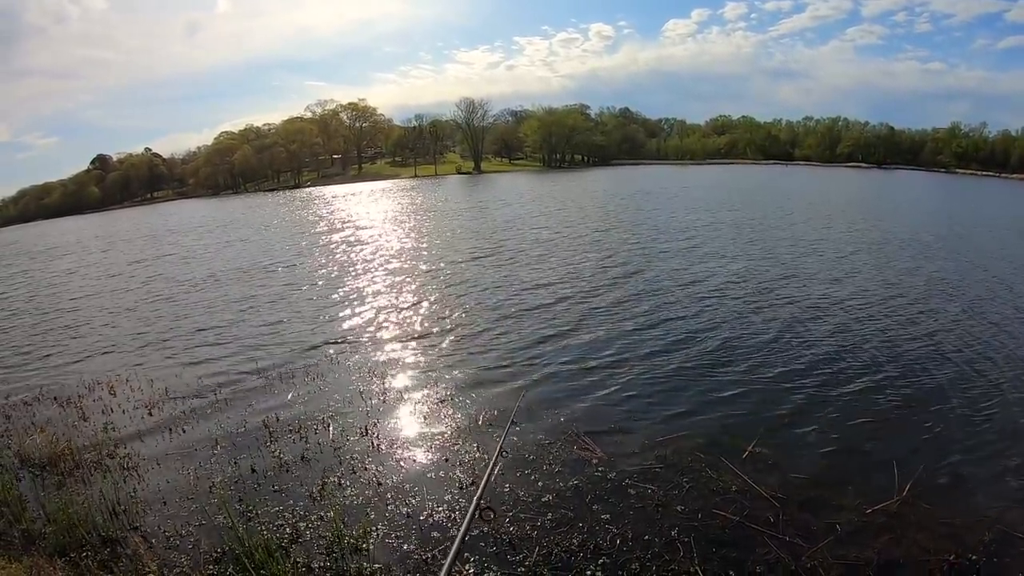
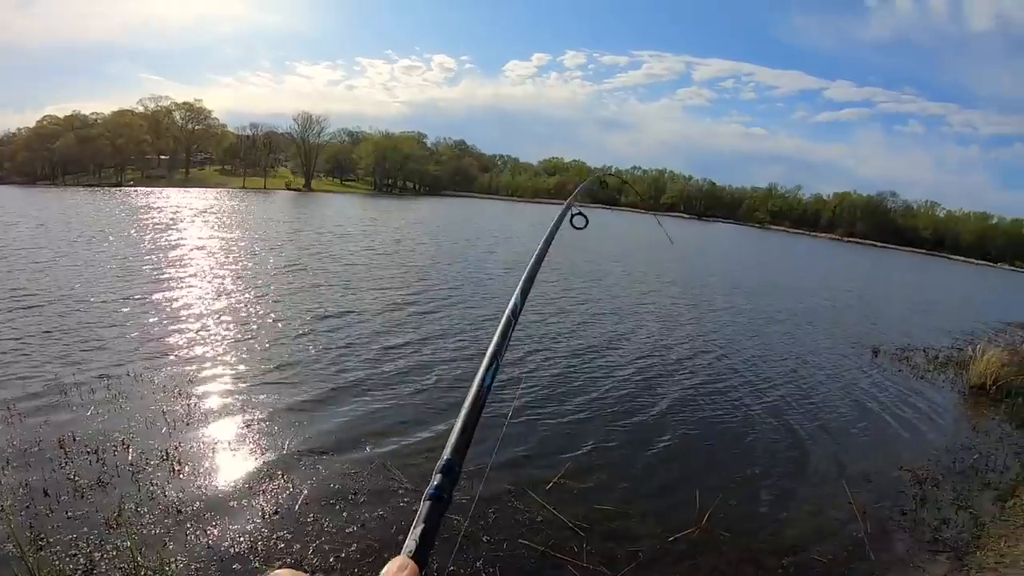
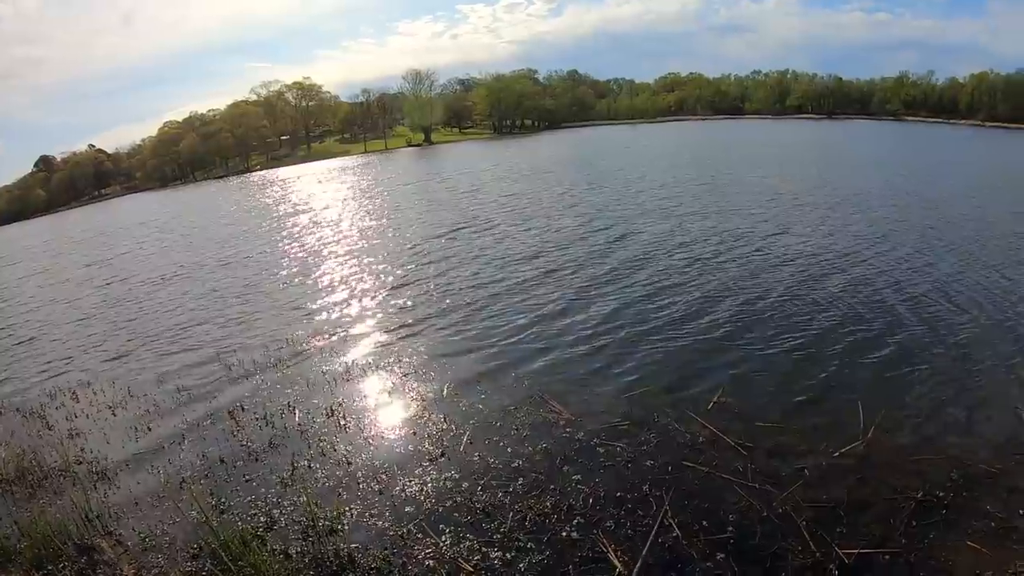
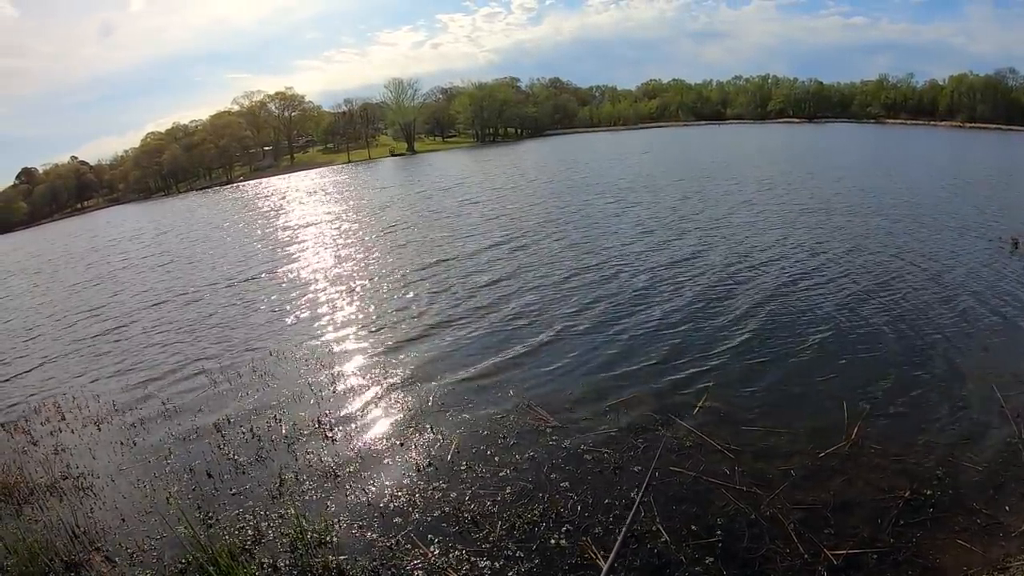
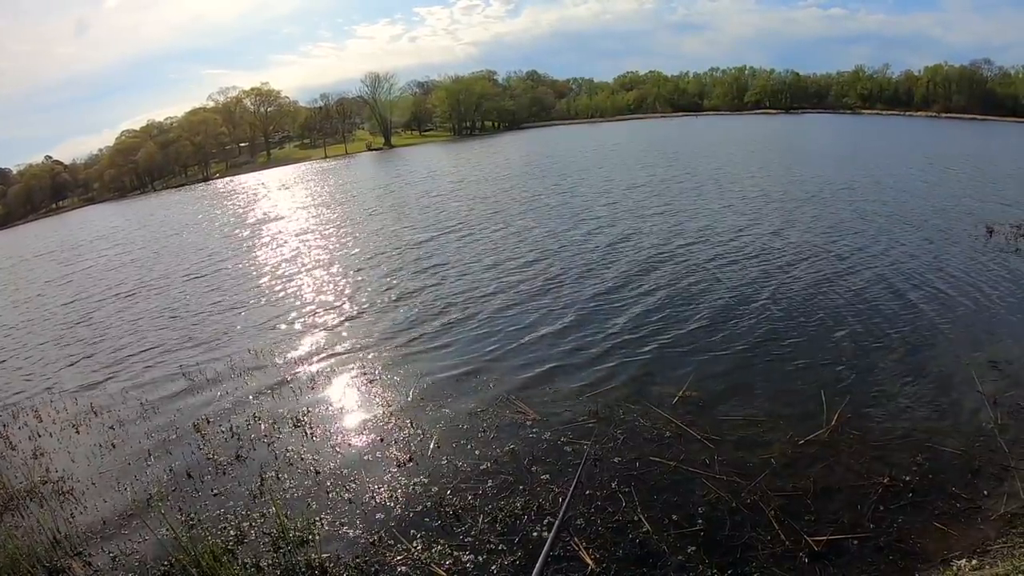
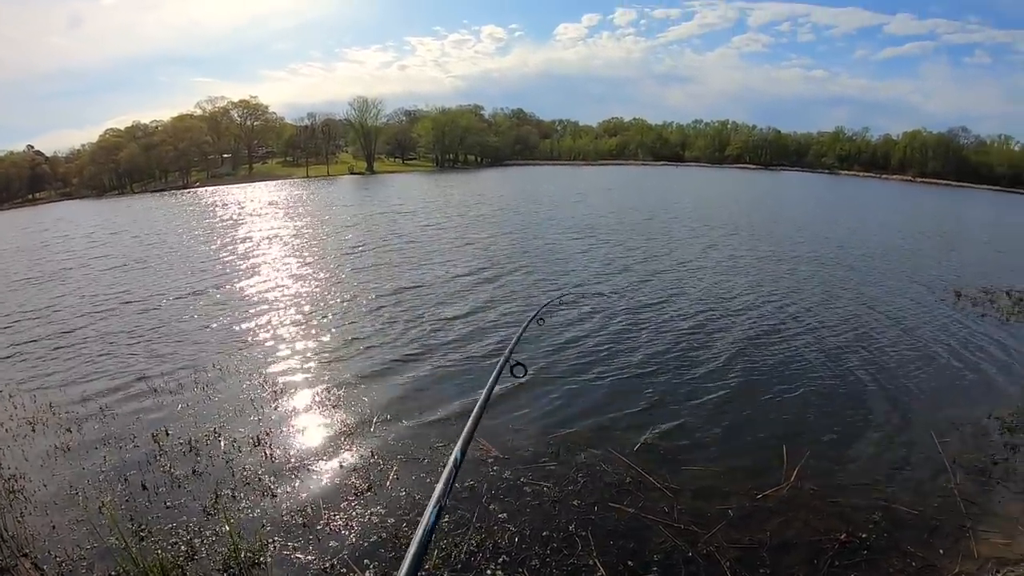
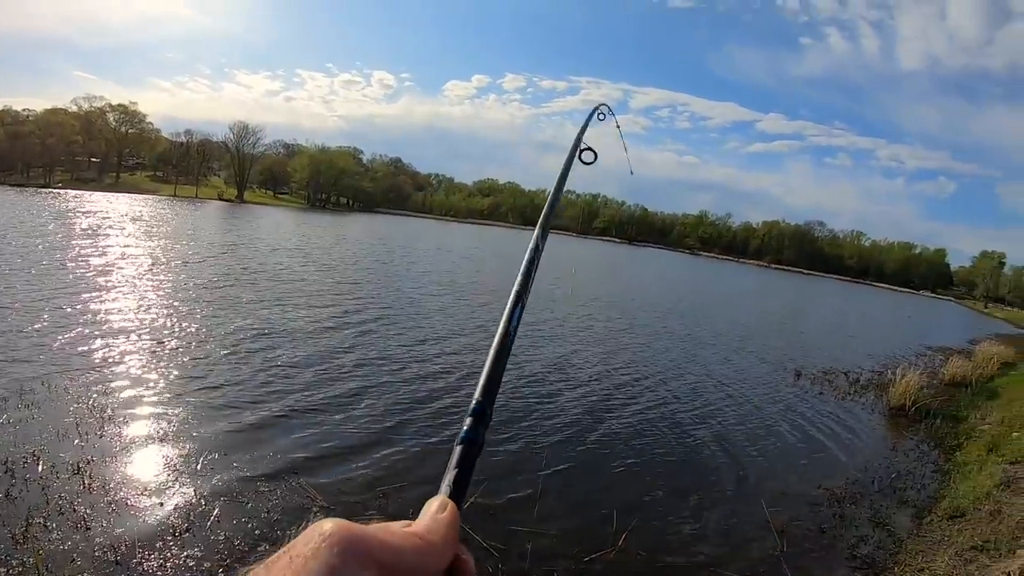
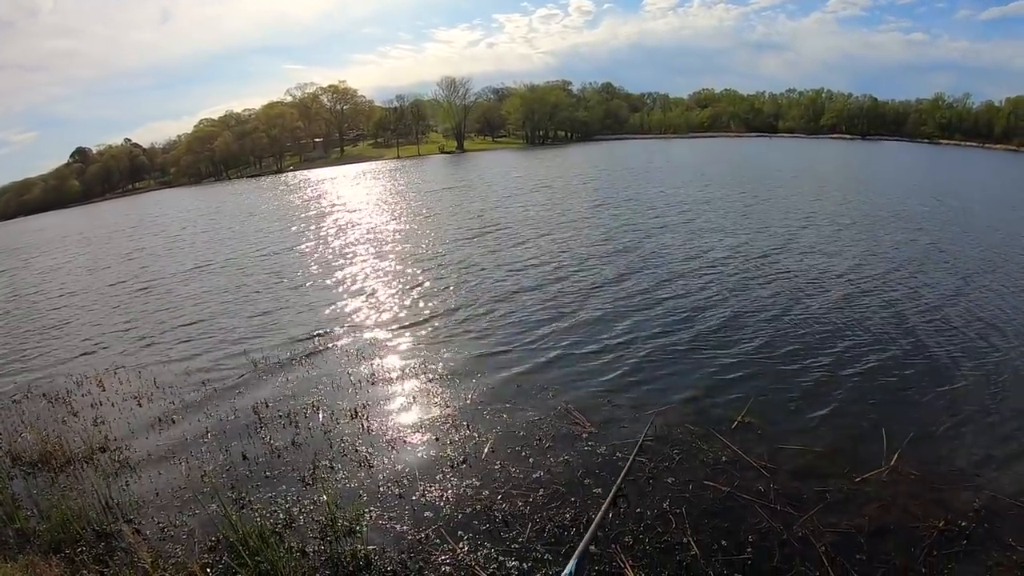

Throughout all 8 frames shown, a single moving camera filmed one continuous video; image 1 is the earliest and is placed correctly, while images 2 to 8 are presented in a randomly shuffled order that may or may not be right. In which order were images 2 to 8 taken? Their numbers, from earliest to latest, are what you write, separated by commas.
8, 3, 5, 4, 6, 2, 7
